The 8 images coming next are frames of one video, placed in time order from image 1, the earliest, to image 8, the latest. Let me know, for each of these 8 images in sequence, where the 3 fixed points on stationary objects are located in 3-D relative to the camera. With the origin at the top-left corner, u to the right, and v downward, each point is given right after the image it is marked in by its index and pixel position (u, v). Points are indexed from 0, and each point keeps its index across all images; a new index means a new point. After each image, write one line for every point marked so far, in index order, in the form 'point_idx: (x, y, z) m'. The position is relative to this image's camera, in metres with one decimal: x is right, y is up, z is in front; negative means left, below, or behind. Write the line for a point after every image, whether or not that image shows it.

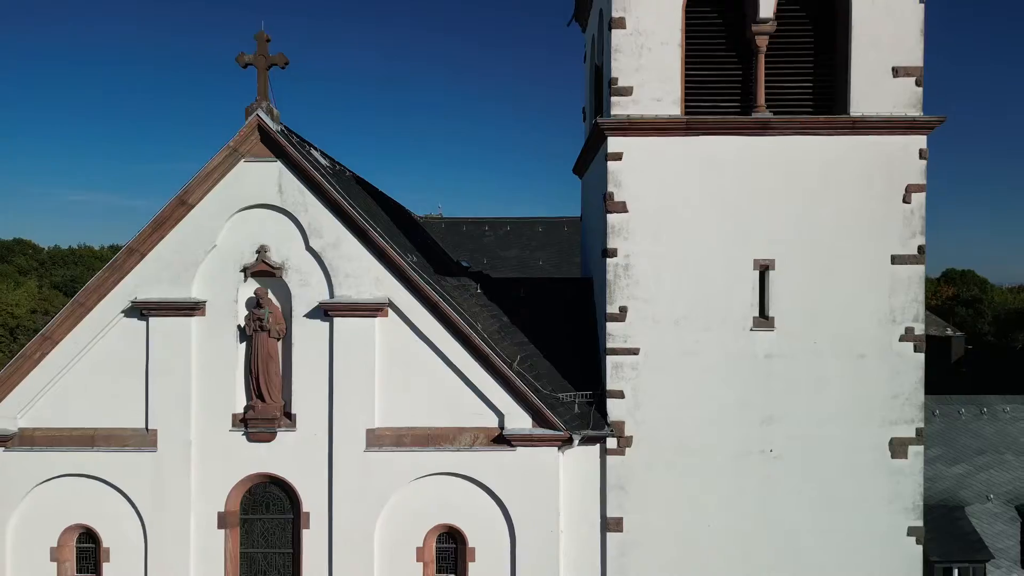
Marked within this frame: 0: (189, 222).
0: (-4.4, +0.9, +9.6) m
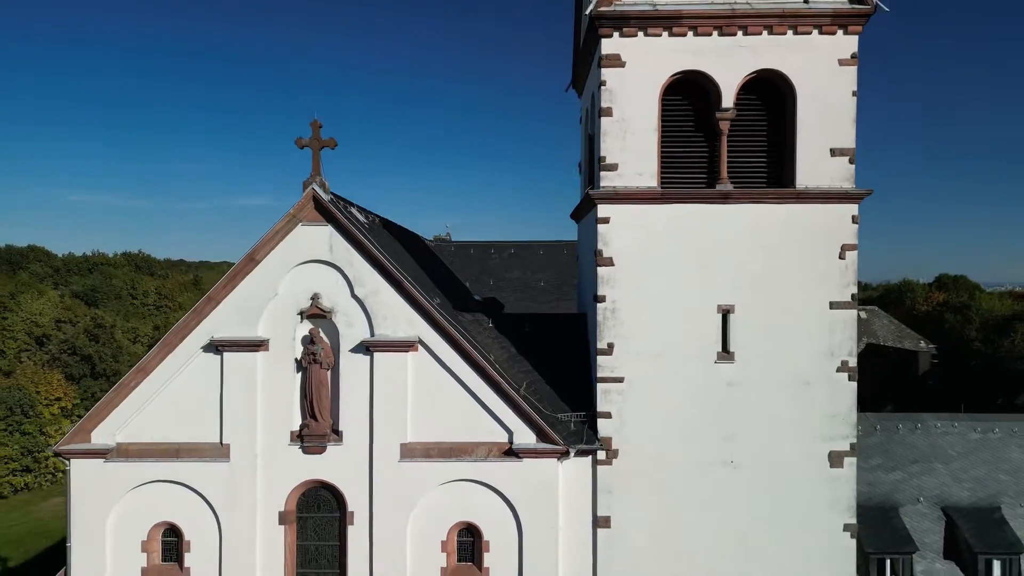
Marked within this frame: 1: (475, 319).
0: (-4.3, +0.2, +11.7) m
1: (-0.8, -0.6, +14.2) m
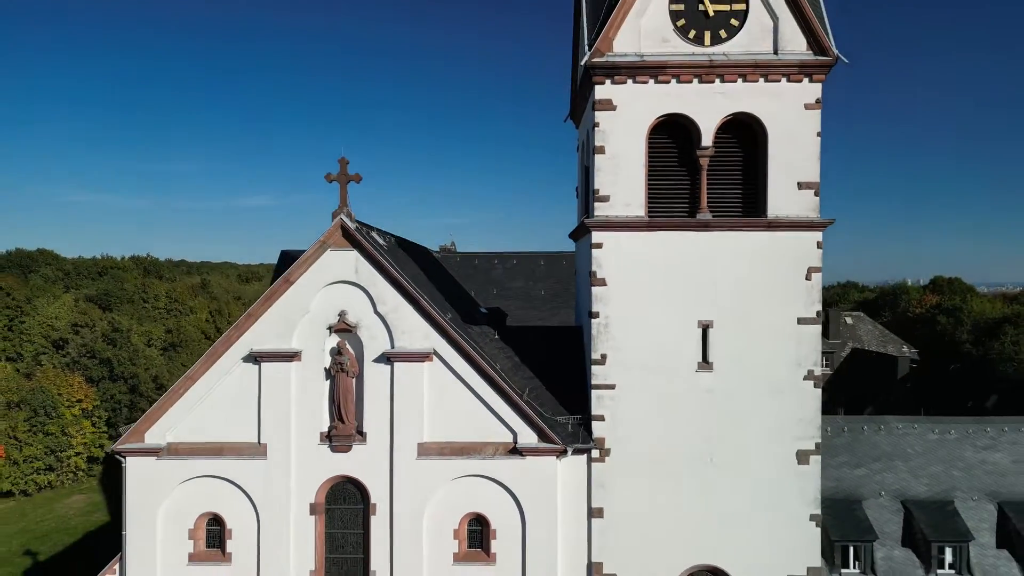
0: (-4.2, -0.1, +13.3) m
1: (-0.7, -1.0, +15.7) m
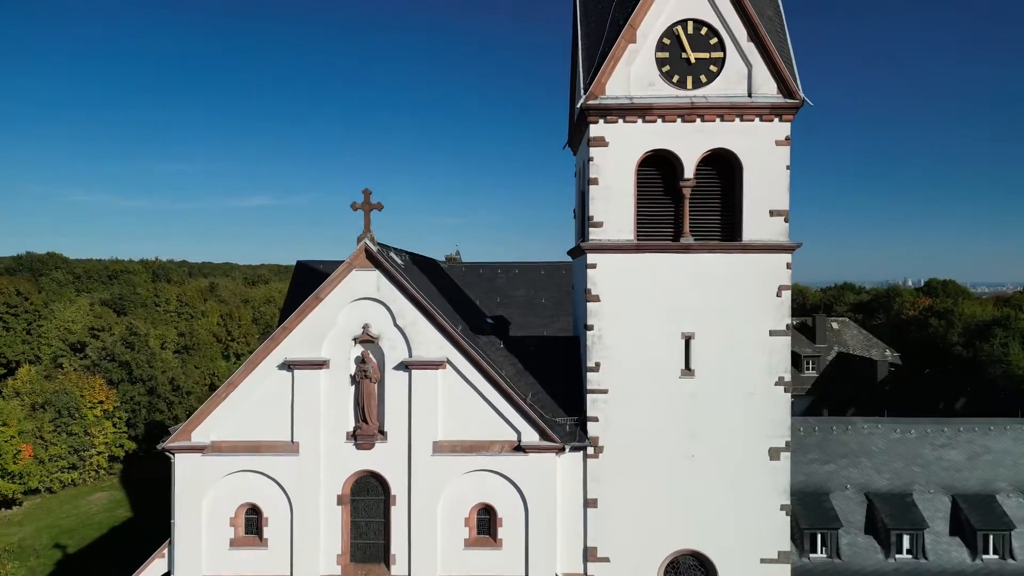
0: (-4.1, -0.4, +15.0) m
1: (-0.6, -1.3, +17.4) m
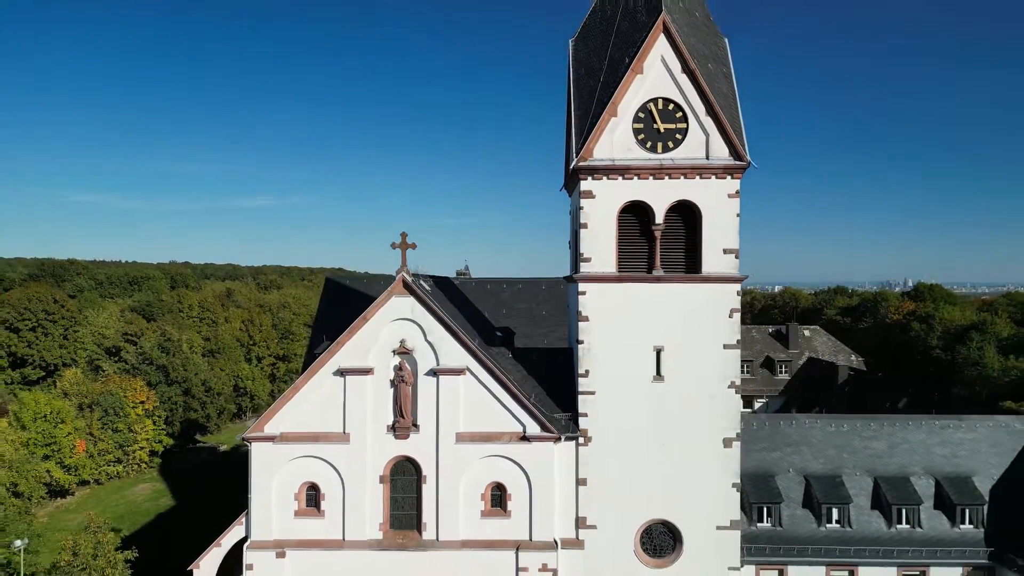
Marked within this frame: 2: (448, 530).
0: (-3.9, -1.1, +18.8) m
1: (-0.4, -1.9, +21.3) m
2: (-1.7, -6.5, +18.8) m
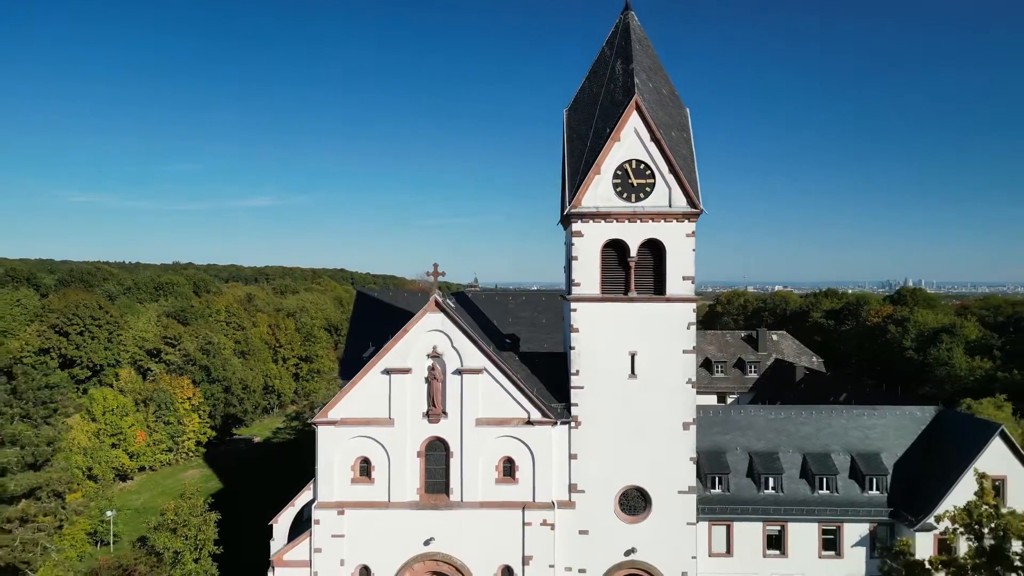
0: (-3.7, -1.7, +24.3) m
1: (-0.1, -2.6, +26.8) m
2: (-1.5, -7.2, +24.3) m
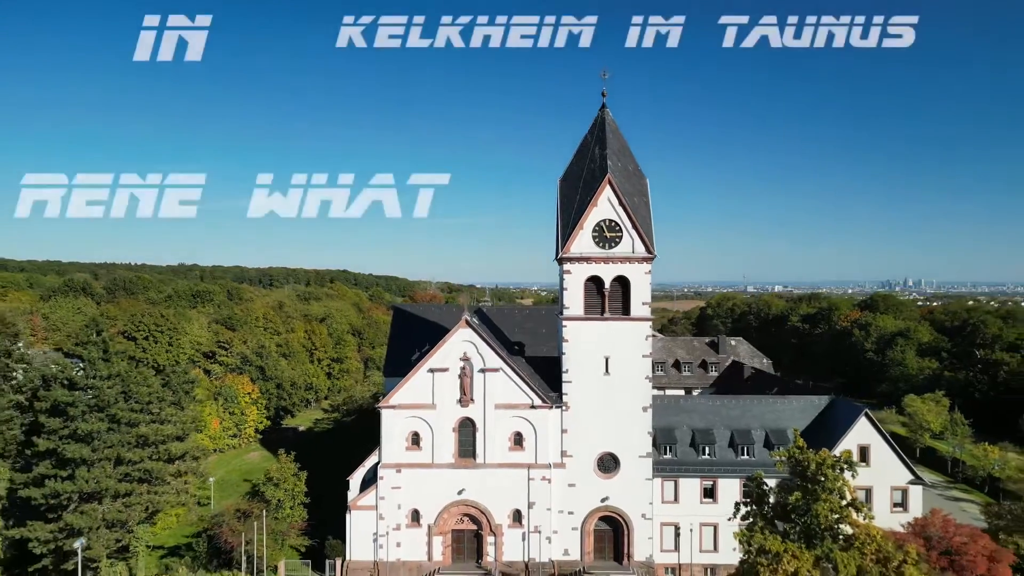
0: (-3.3, -2.8, +34.1) m
1: (+0.3, -3.7, +36.5) m
2: (-1.1, -8.3, +34.0) m
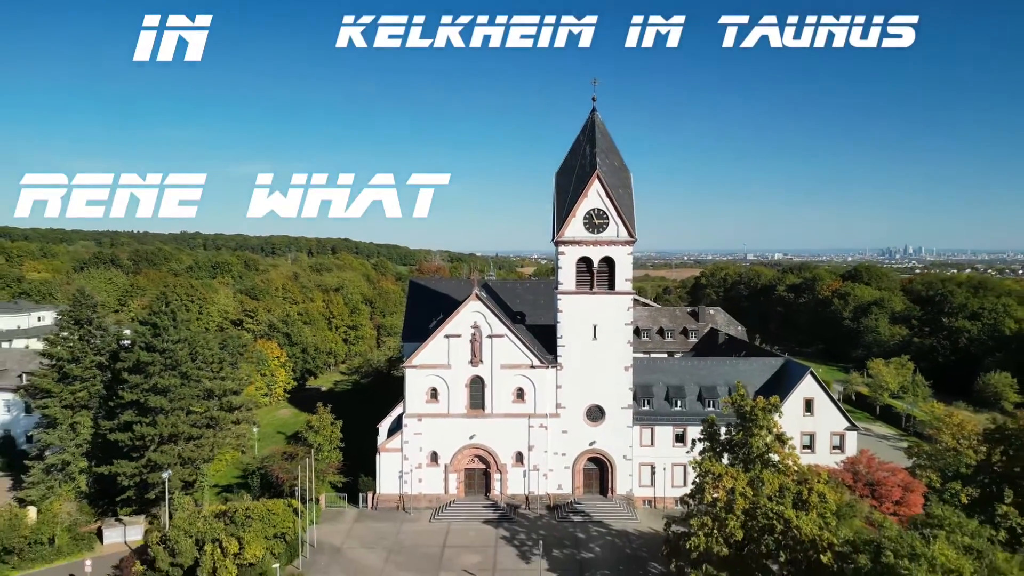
0: (-3.1, -1.6, +40.4) m
1: (+0.4, -2.3, +42.9) m
2: (-0.9, -7.1, +40.6) m
